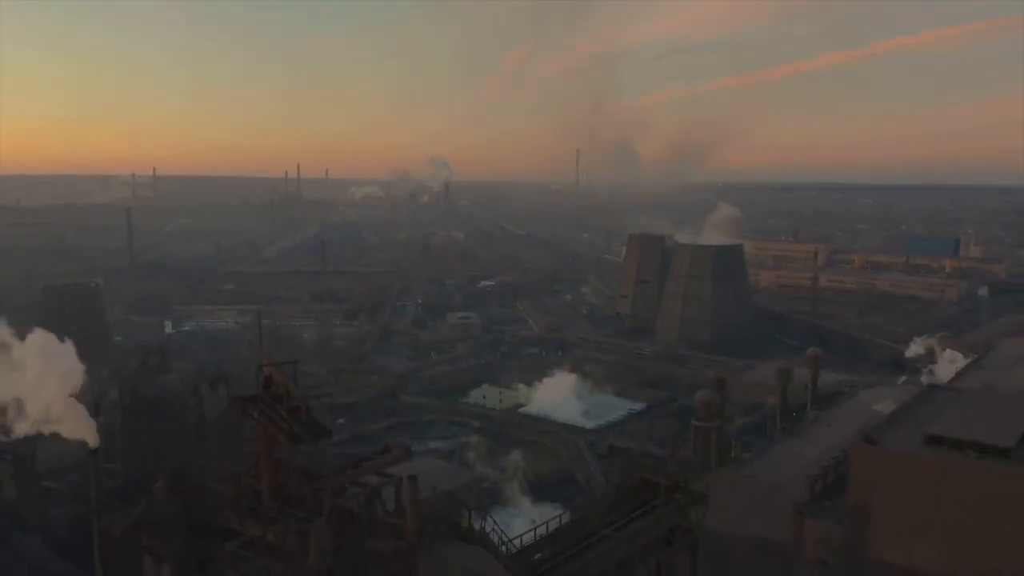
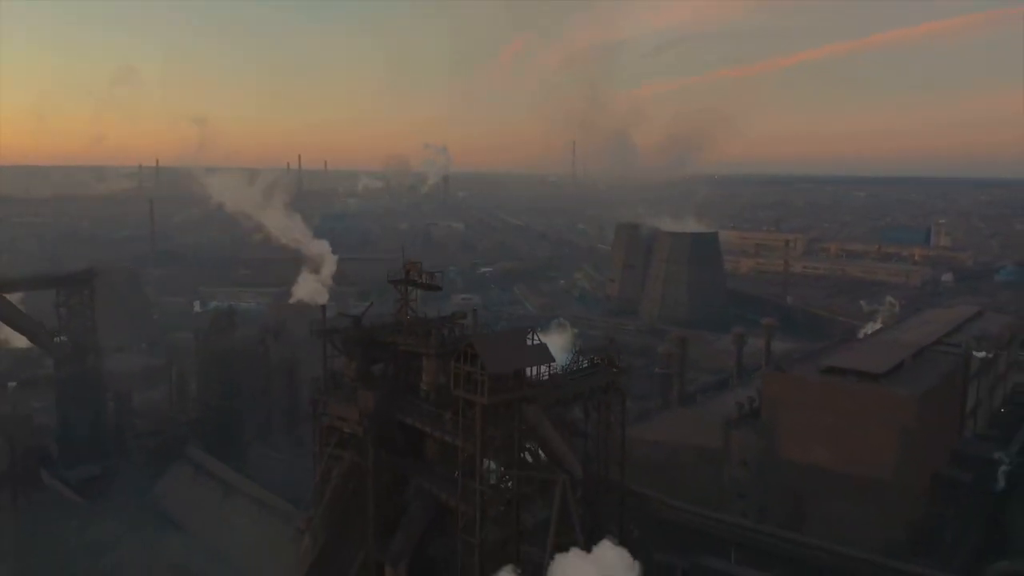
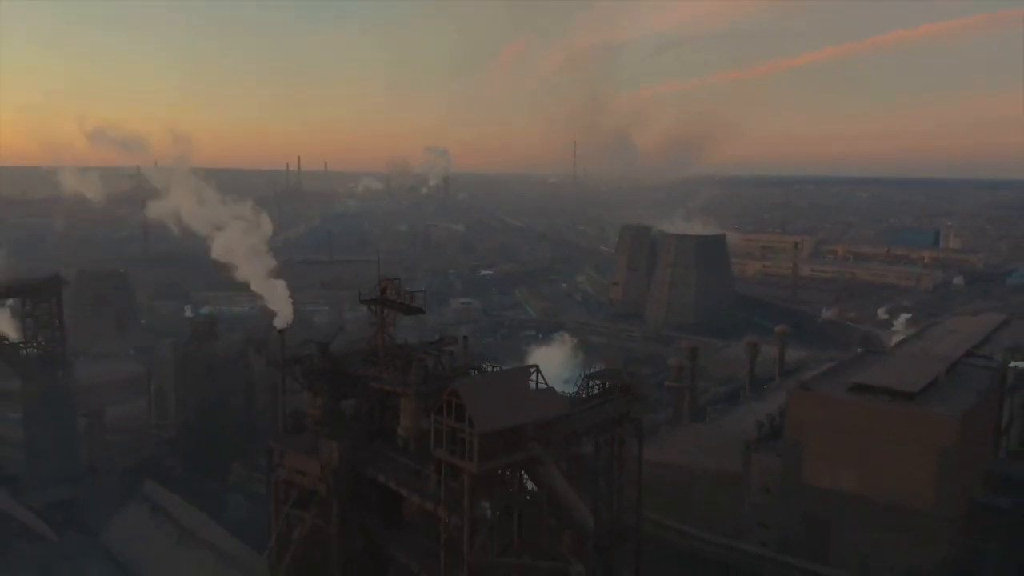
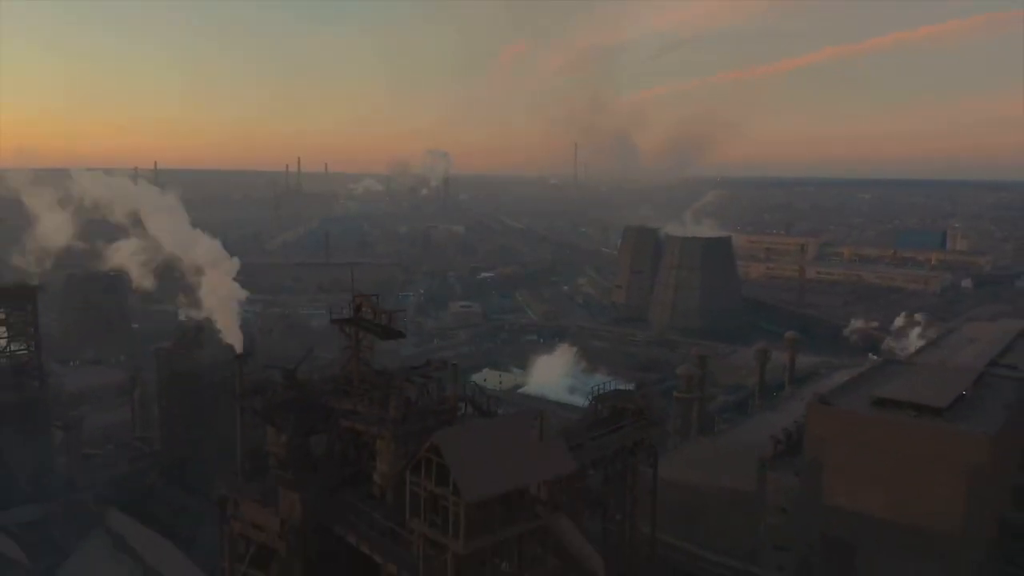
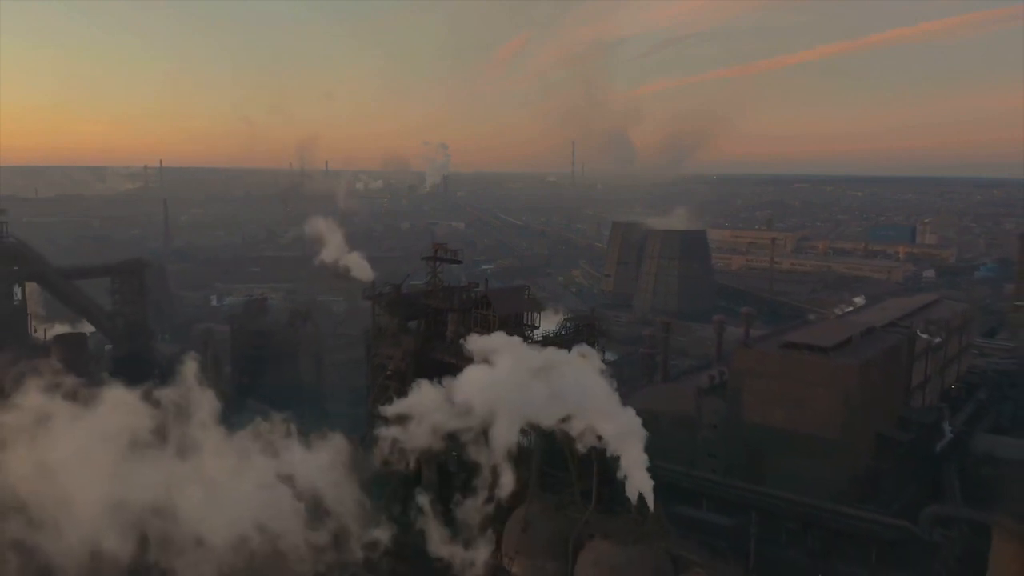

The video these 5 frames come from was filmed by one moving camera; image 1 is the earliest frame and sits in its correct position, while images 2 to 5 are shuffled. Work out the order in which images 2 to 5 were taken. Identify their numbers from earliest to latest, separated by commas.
4, 3, 2, 5
